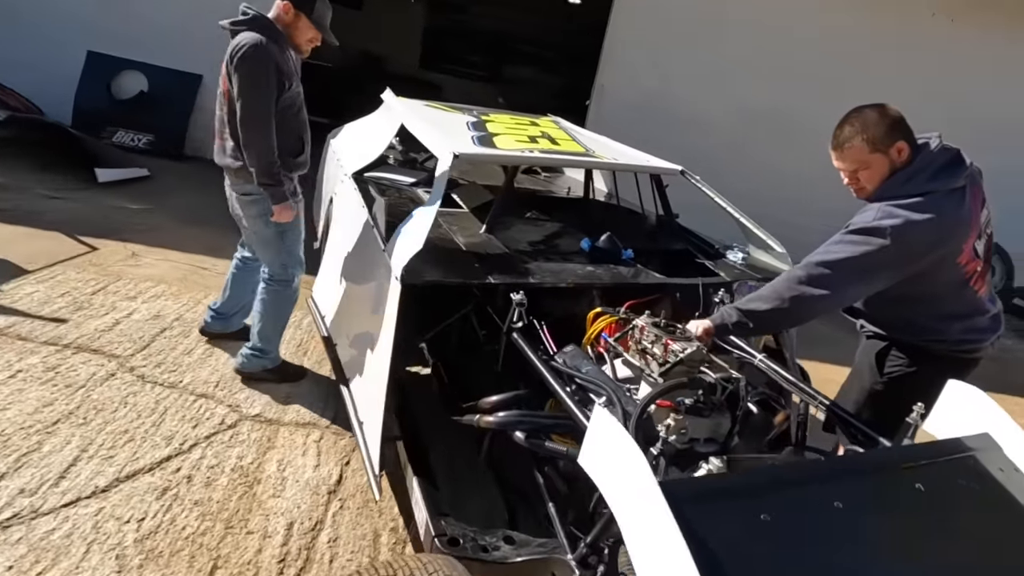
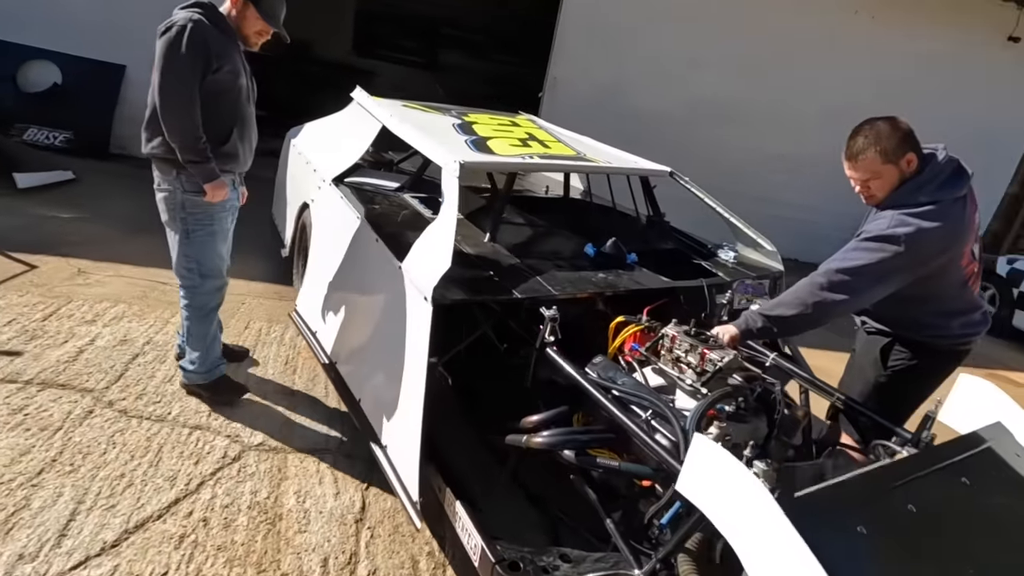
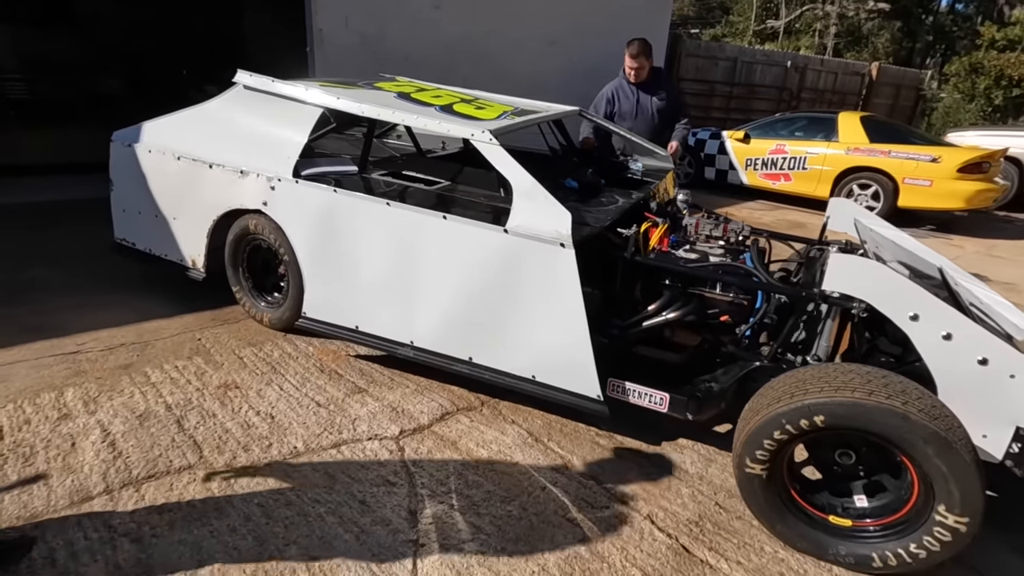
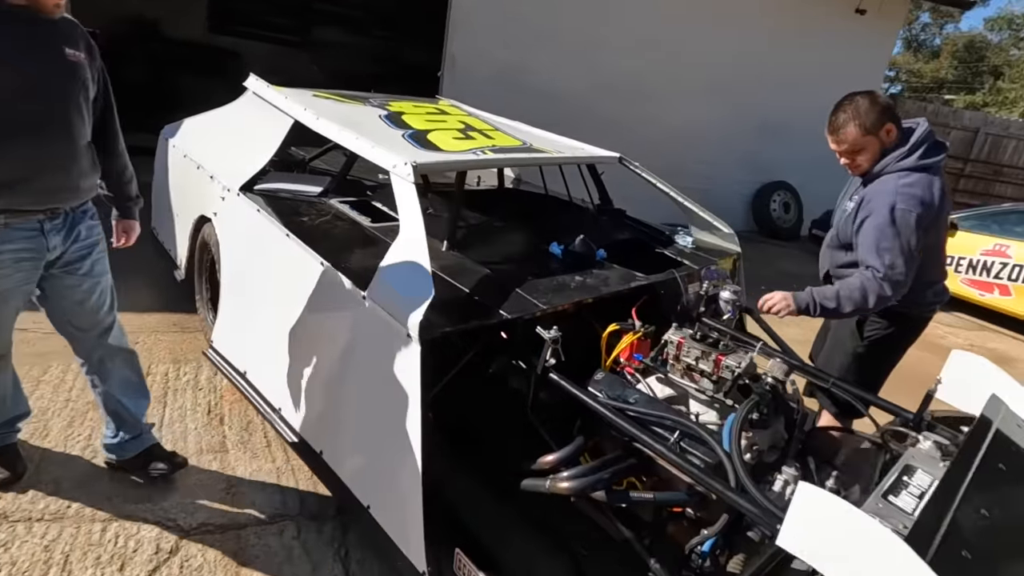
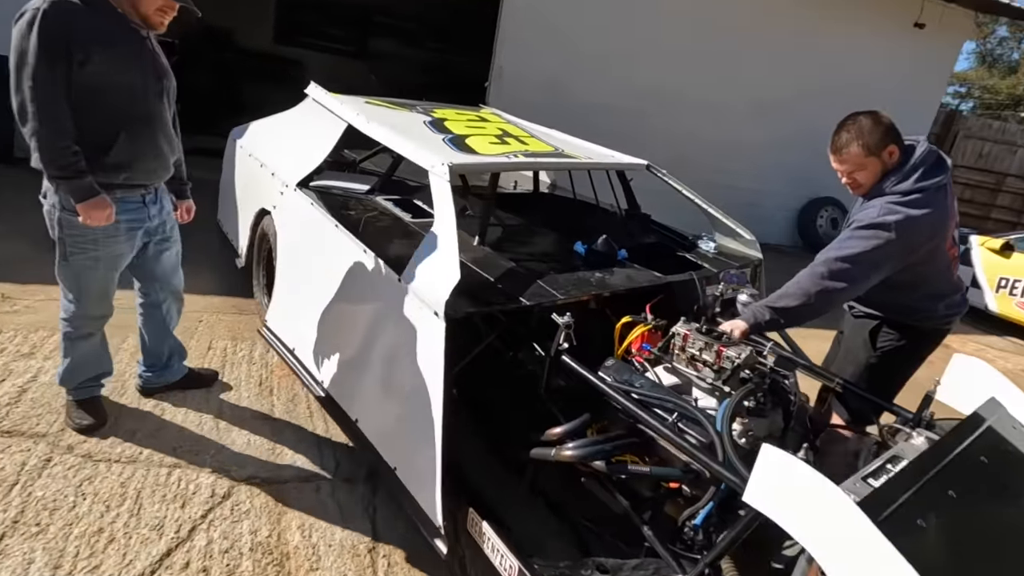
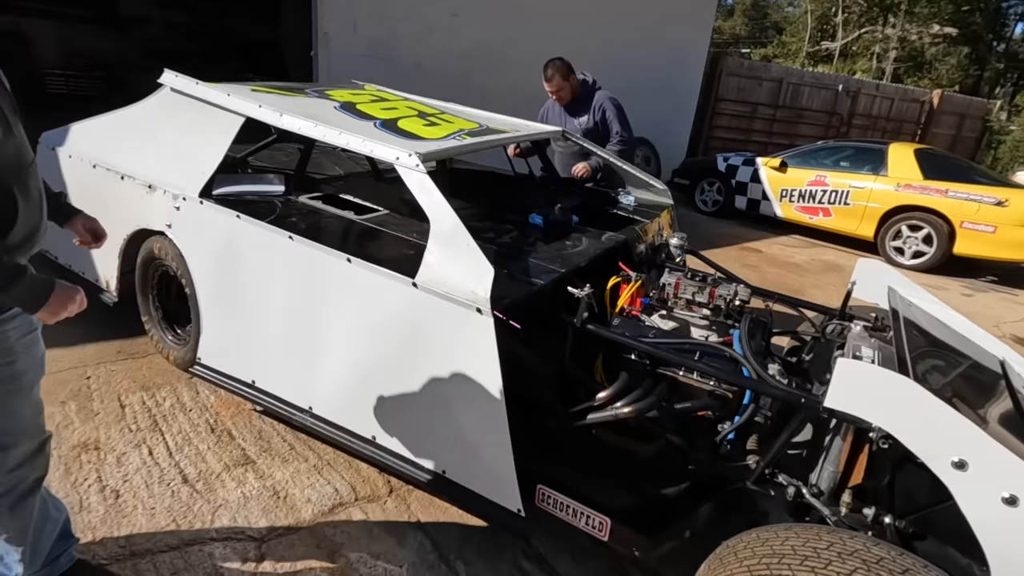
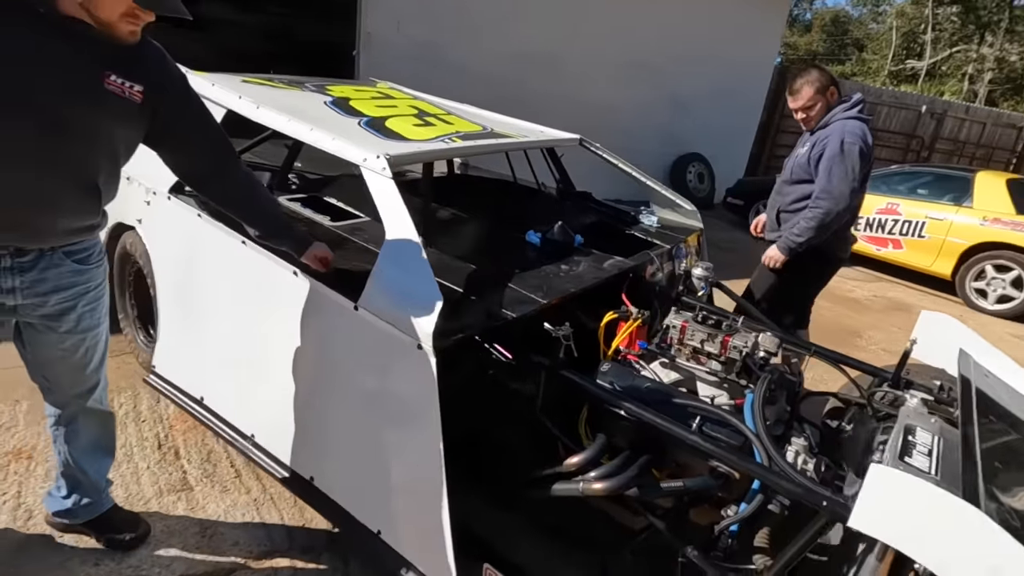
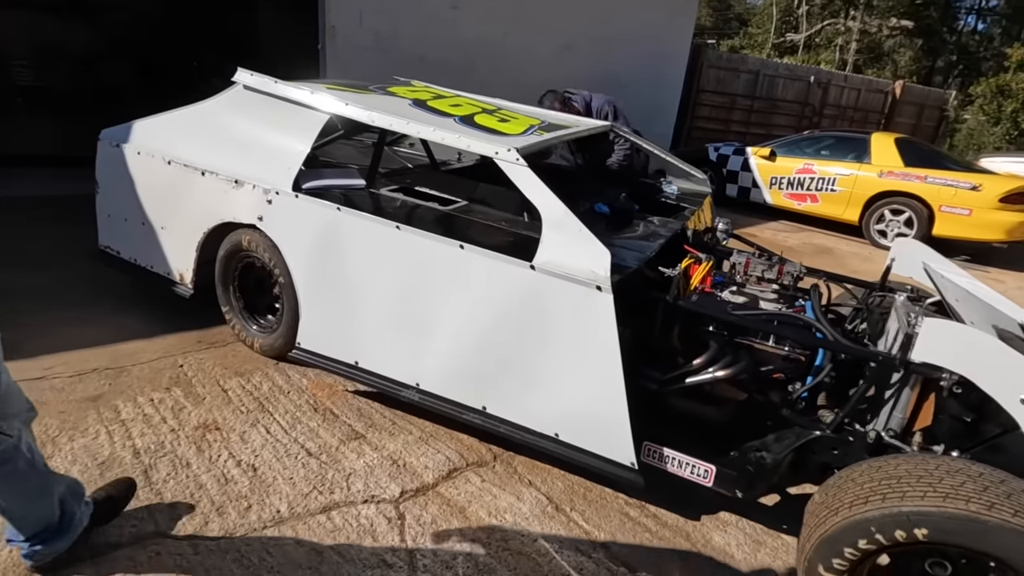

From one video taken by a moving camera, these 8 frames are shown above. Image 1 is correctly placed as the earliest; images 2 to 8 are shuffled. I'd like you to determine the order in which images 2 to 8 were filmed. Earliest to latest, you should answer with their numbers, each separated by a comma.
2, 5, 4, 7, 6, 8, 3
